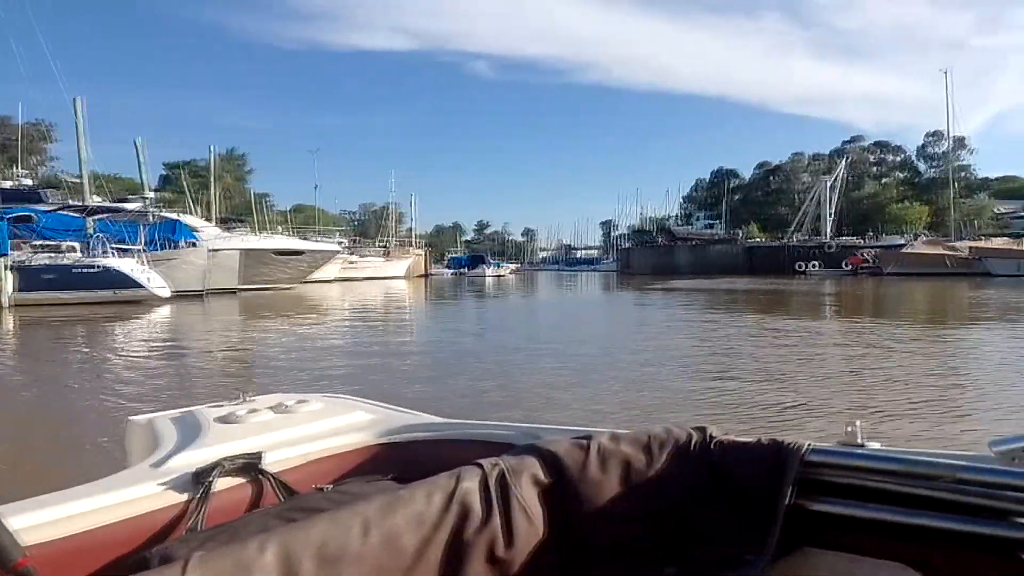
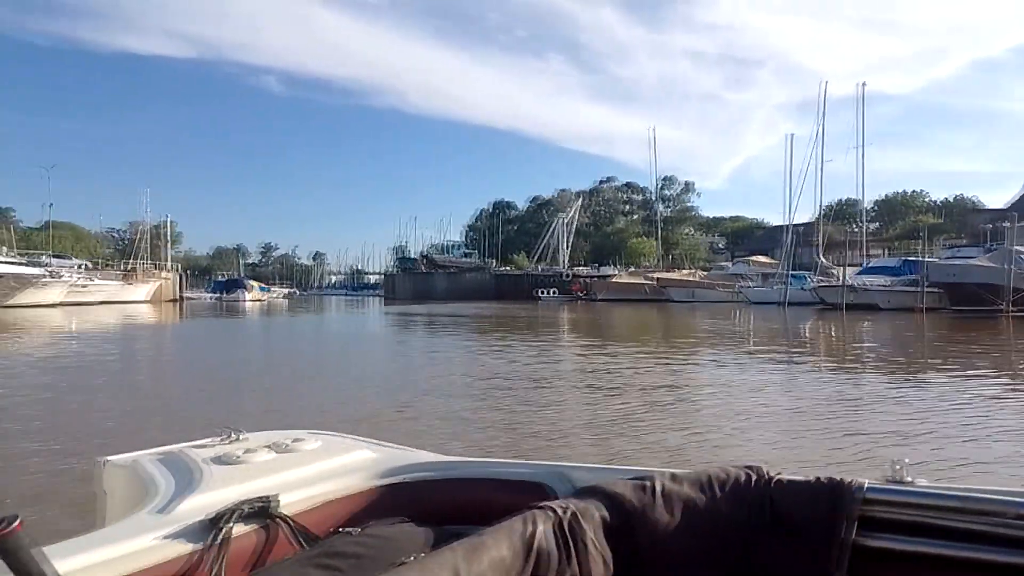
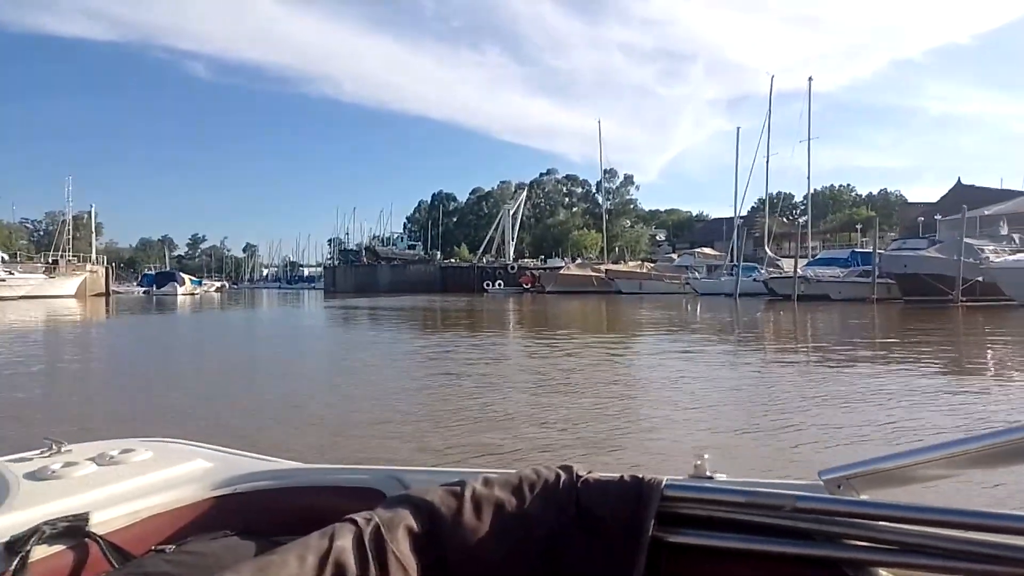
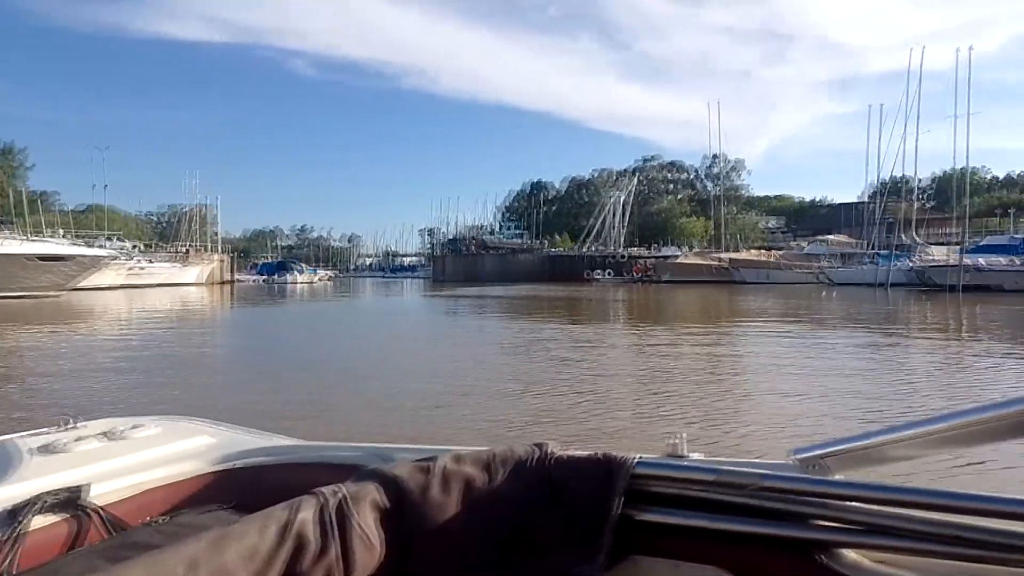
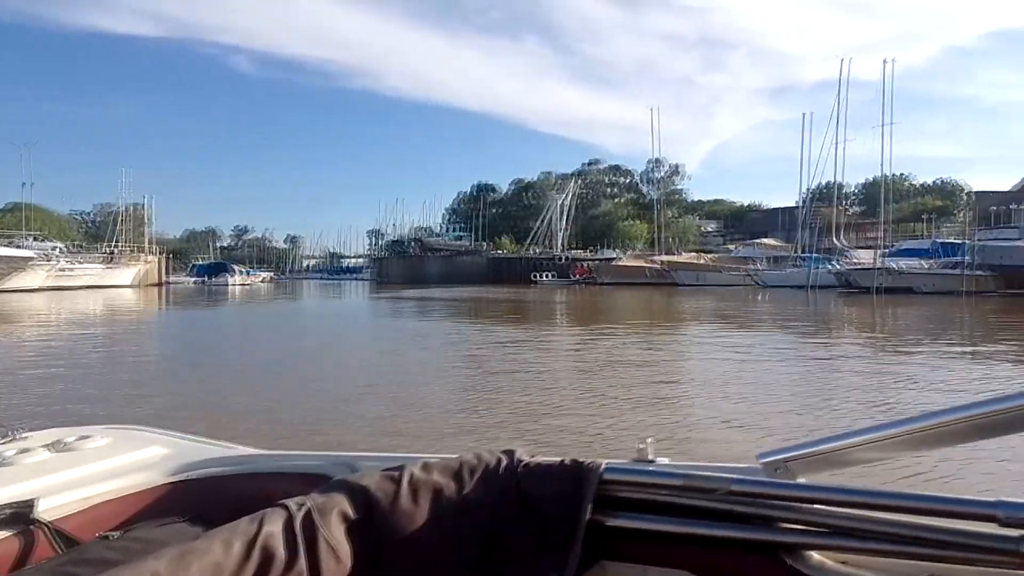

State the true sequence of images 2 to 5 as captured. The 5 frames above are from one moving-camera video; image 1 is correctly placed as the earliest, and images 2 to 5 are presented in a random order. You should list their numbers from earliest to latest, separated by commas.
4, 5, 3, 2
